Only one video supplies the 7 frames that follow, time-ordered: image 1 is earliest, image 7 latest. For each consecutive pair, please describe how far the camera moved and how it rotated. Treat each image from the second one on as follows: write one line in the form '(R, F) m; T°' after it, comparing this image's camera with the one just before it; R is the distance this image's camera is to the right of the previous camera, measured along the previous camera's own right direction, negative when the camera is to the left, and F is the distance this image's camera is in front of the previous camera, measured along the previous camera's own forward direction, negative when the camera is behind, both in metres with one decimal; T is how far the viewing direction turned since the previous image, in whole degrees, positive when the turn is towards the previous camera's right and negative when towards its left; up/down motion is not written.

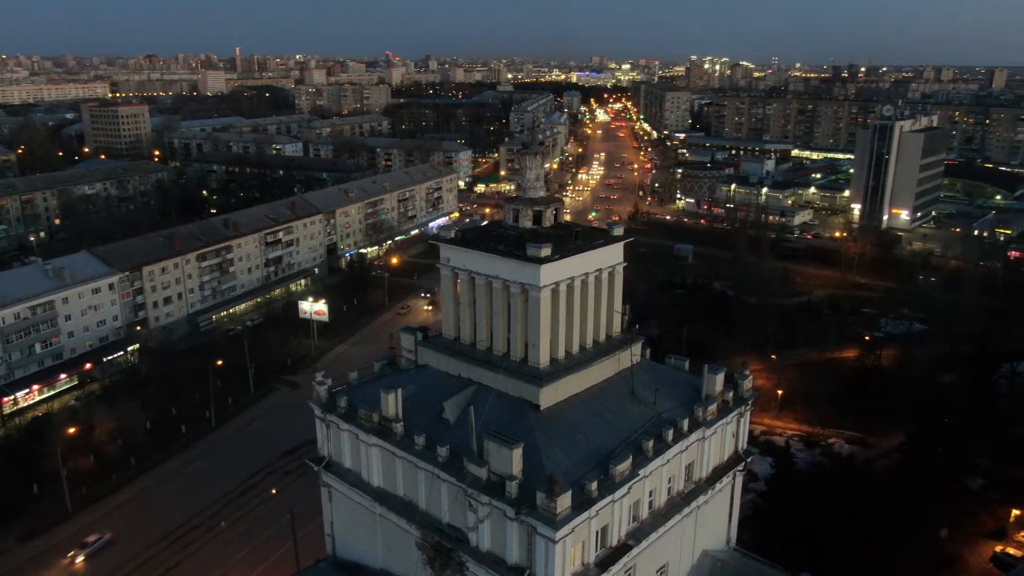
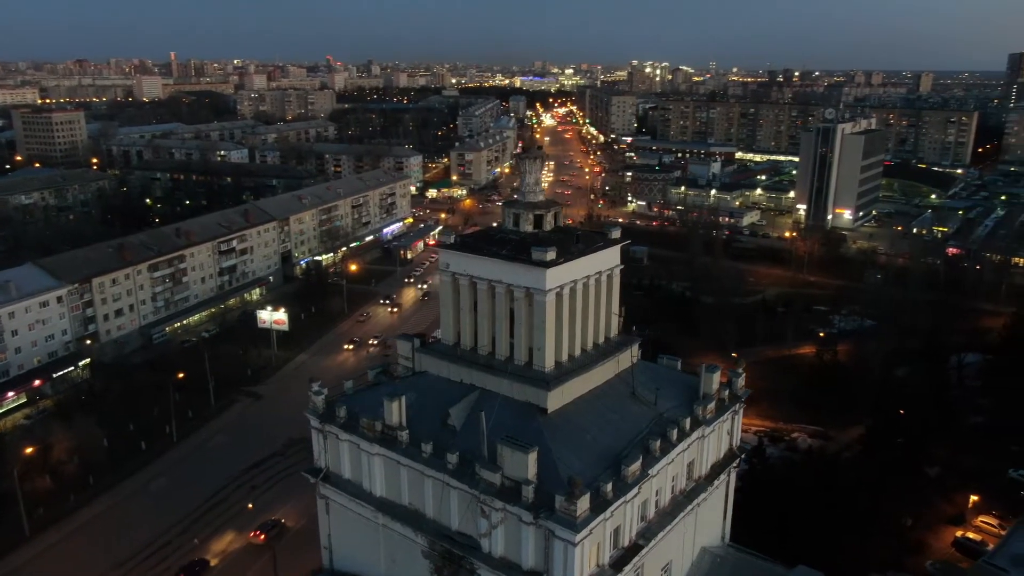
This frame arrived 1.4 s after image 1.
(-0.6, 0.0) m; +4°
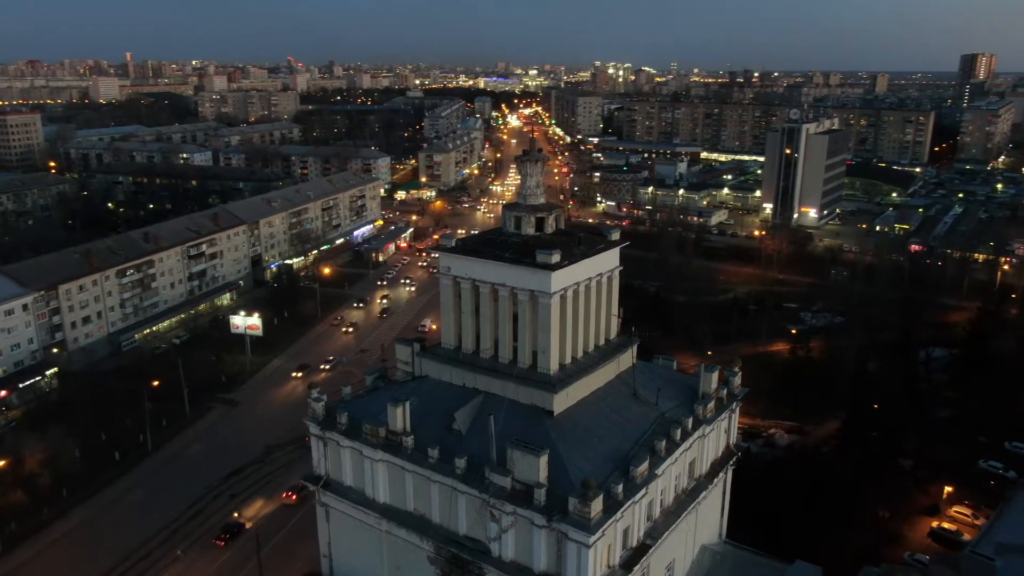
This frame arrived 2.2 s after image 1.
(-0.4, 0.0) m; +3°
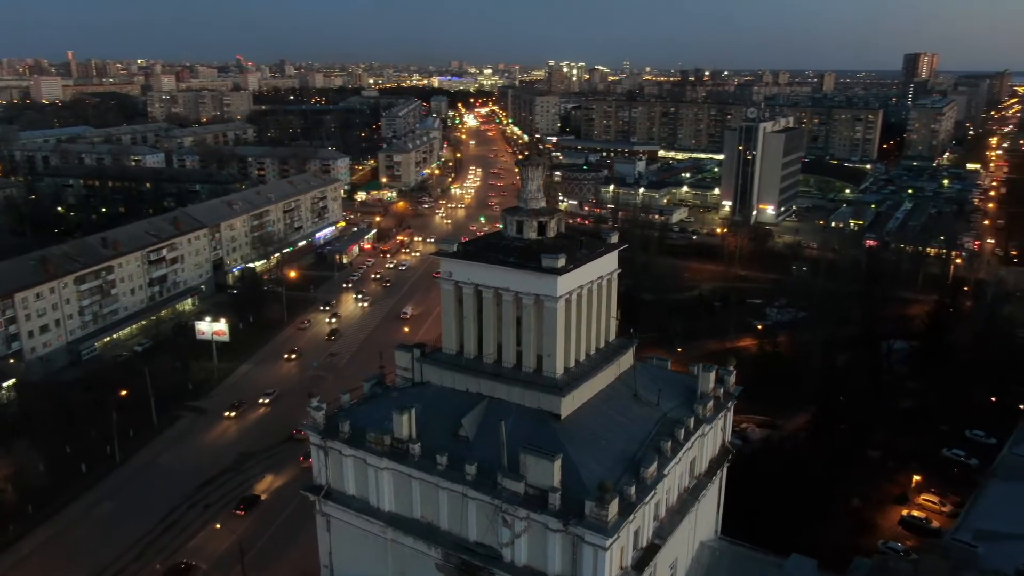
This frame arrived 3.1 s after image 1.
(-0.5, 0.0) m; +3°
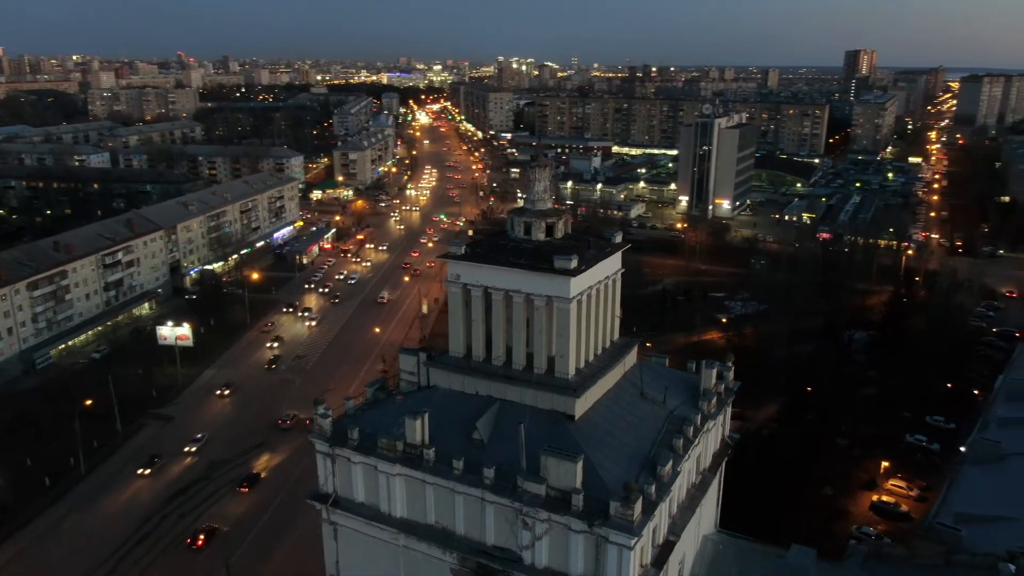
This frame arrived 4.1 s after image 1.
(-0.6, 0.0) m; +4°
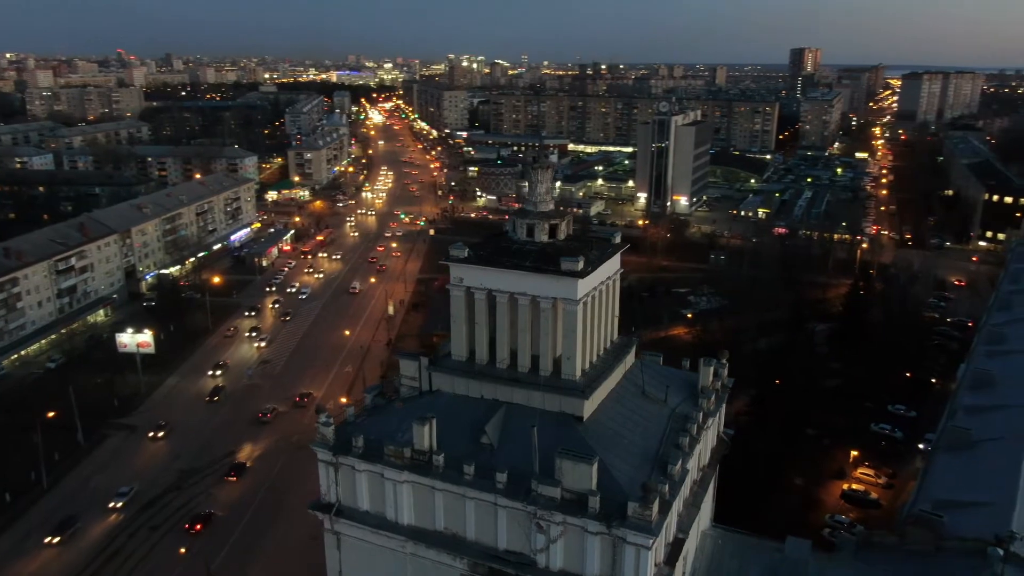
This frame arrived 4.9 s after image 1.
(-0.6, +0.1) m; +3°
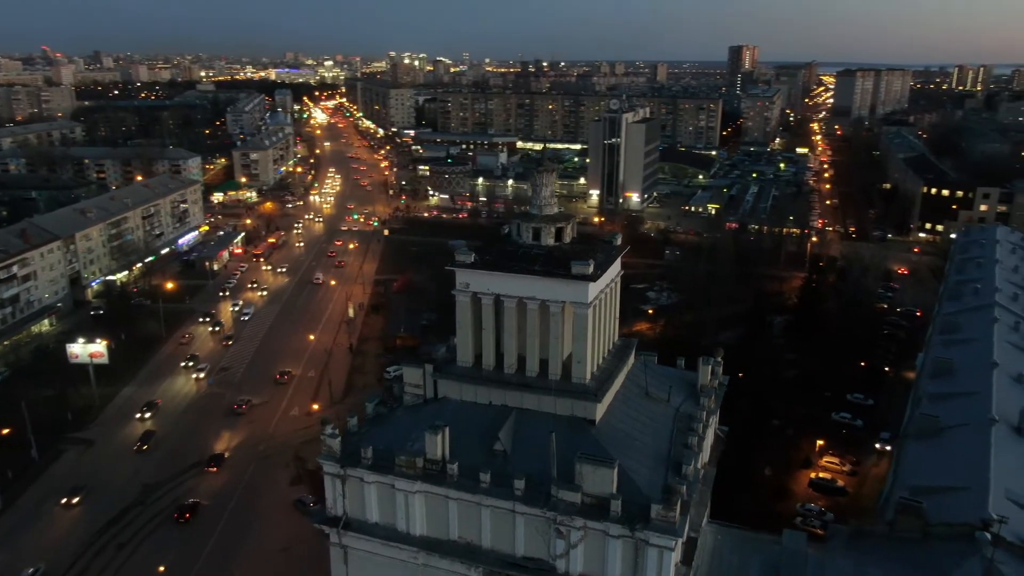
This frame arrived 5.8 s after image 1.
(-0.7, +0.1) m; +4°
